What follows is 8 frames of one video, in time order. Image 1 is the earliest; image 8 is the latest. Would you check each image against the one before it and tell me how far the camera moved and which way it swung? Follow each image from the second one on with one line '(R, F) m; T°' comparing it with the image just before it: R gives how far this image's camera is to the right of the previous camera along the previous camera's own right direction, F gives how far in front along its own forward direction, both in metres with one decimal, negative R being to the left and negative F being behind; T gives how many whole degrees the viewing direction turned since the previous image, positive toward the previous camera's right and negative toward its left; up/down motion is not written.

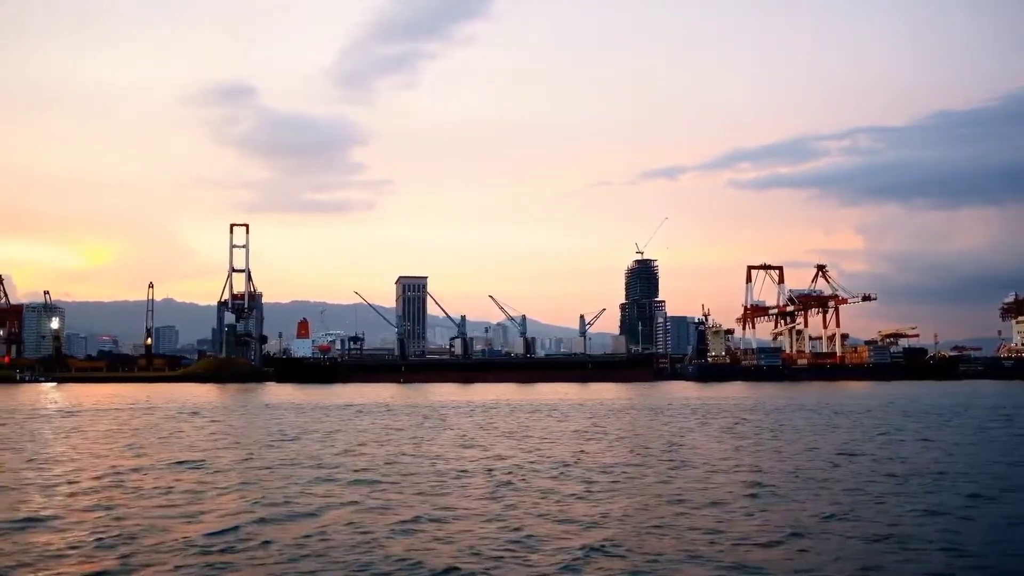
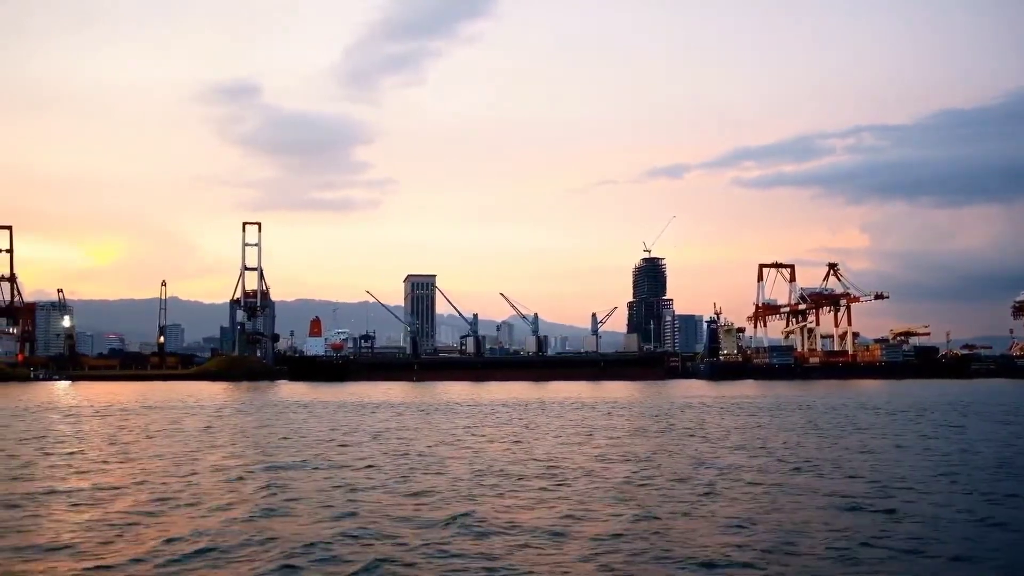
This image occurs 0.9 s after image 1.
(-0.7, +0.1) m; 0°
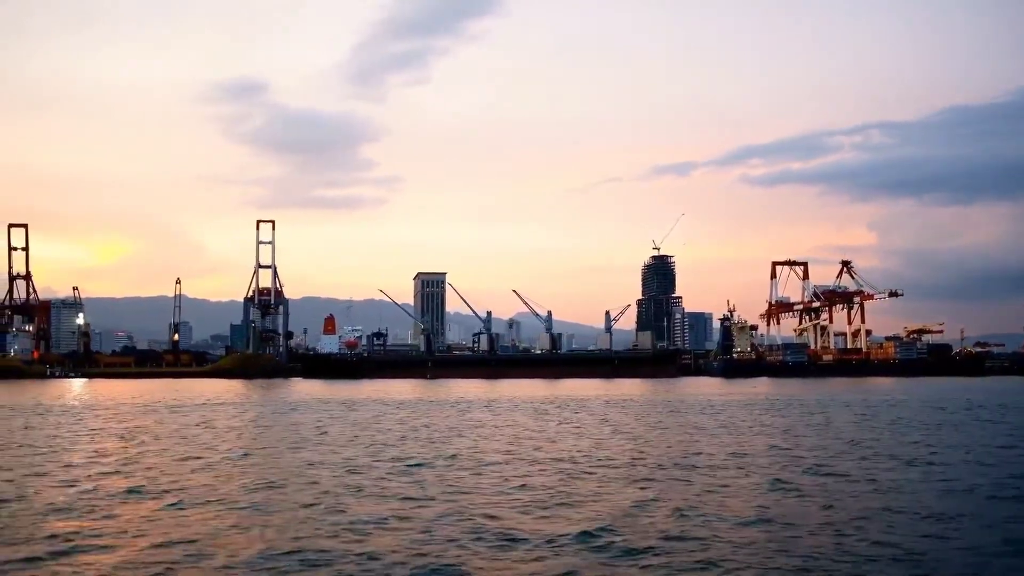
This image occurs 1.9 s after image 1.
(-0.5, 0.0) m; 0°
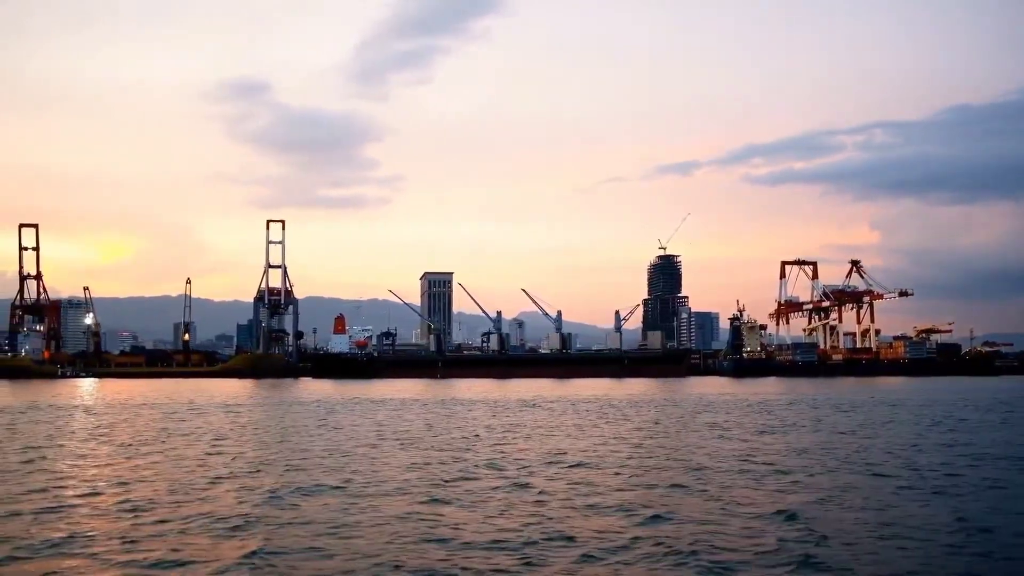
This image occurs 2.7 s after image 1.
(-0.6, 0.0) m; 0°
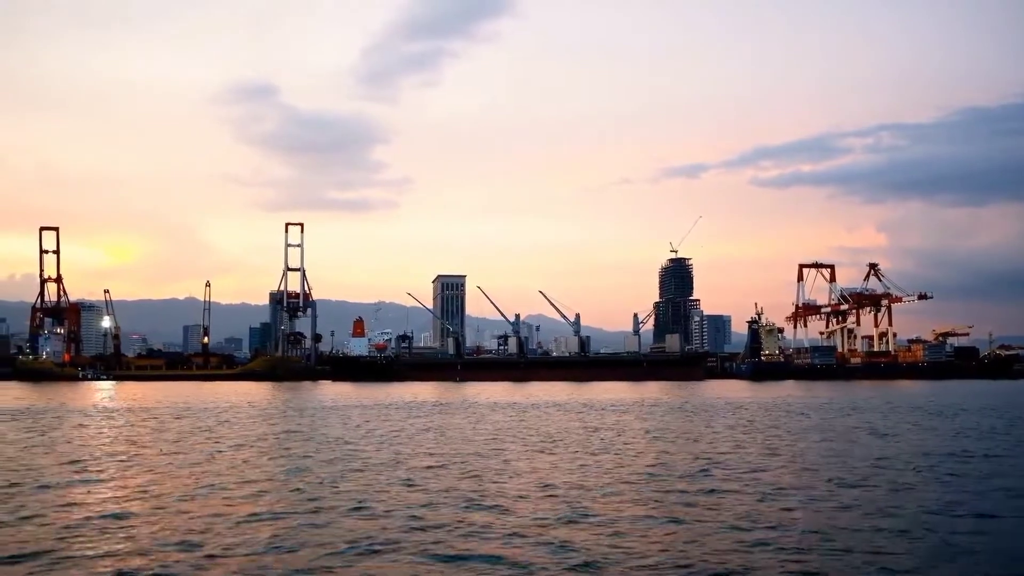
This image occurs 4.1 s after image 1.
(-0.9, 0.0) m; 0°
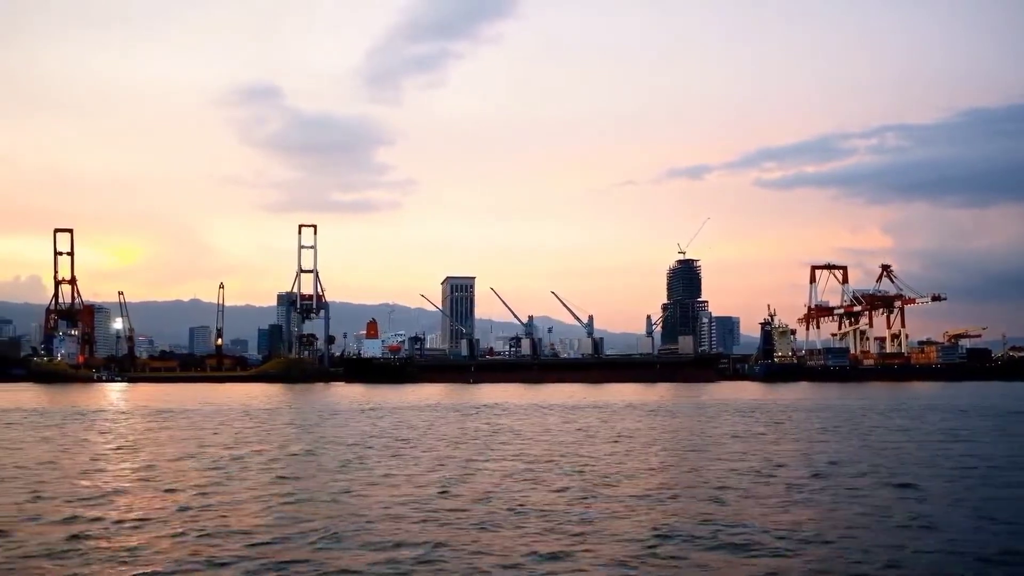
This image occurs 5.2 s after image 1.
(-0.7, 0.0) m; 0°
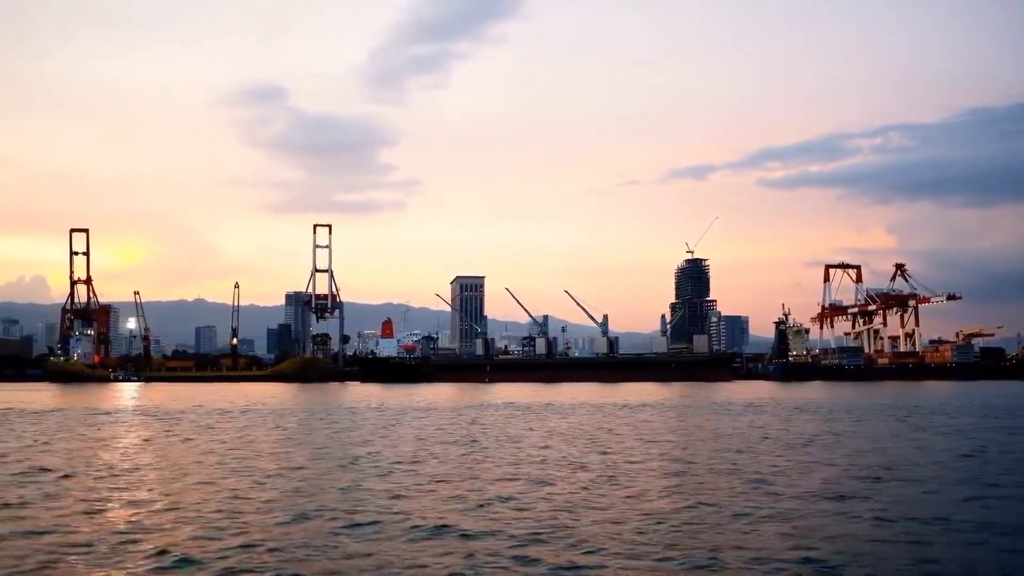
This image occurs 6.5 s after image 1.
(-0.9, 0.0) m; 0°
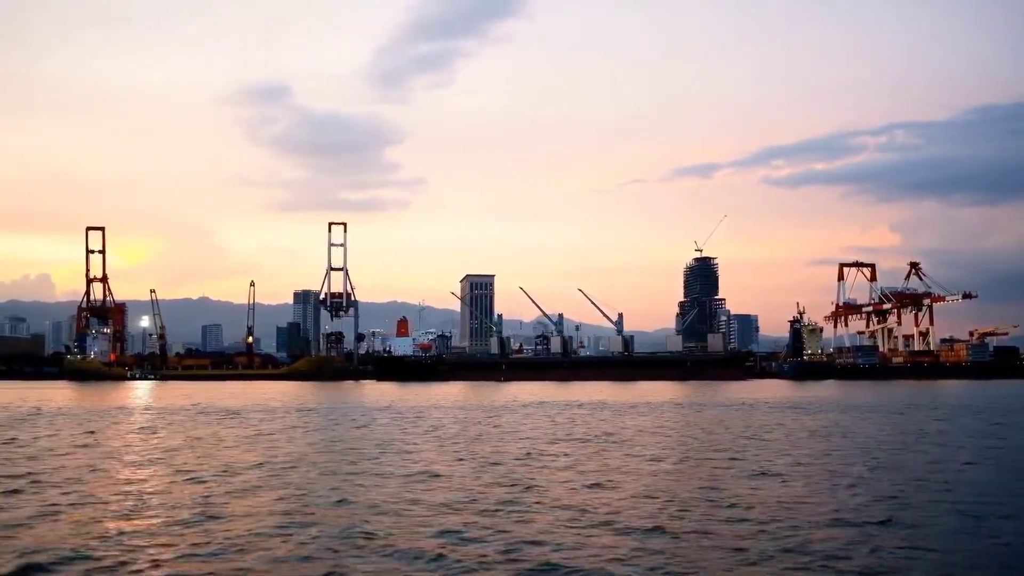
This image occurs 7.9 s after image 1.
(-0.9, +0.1) m; 0°
